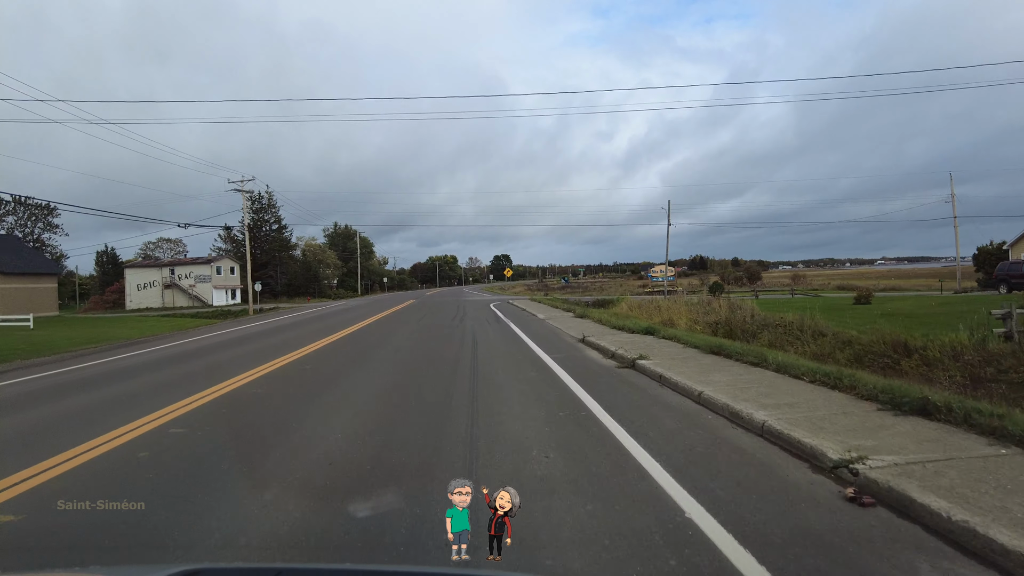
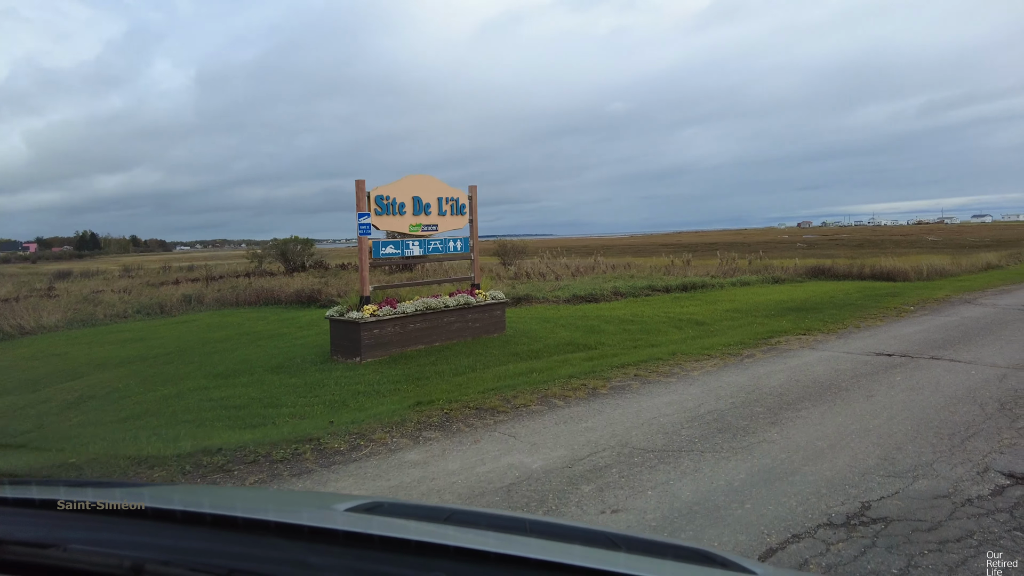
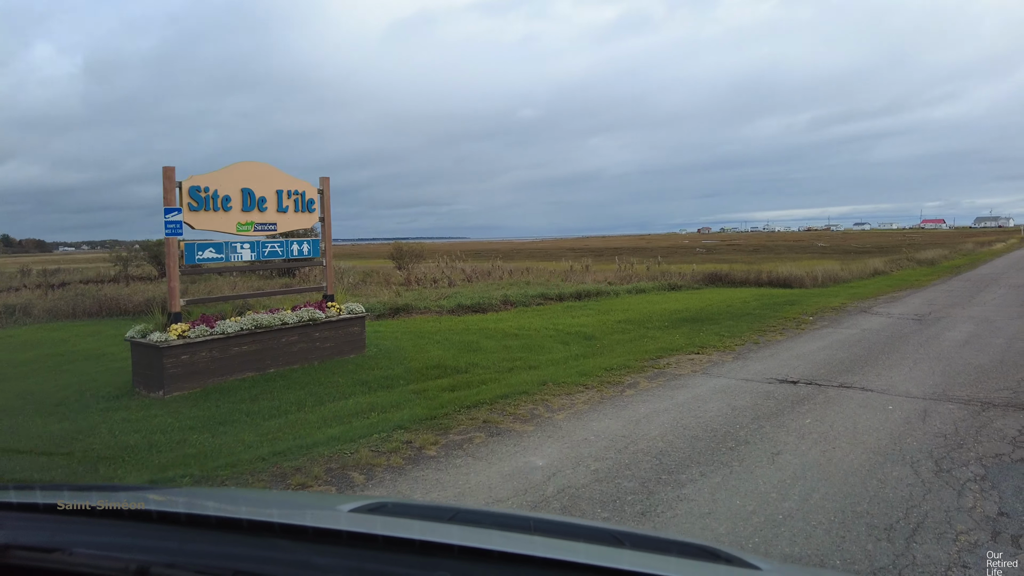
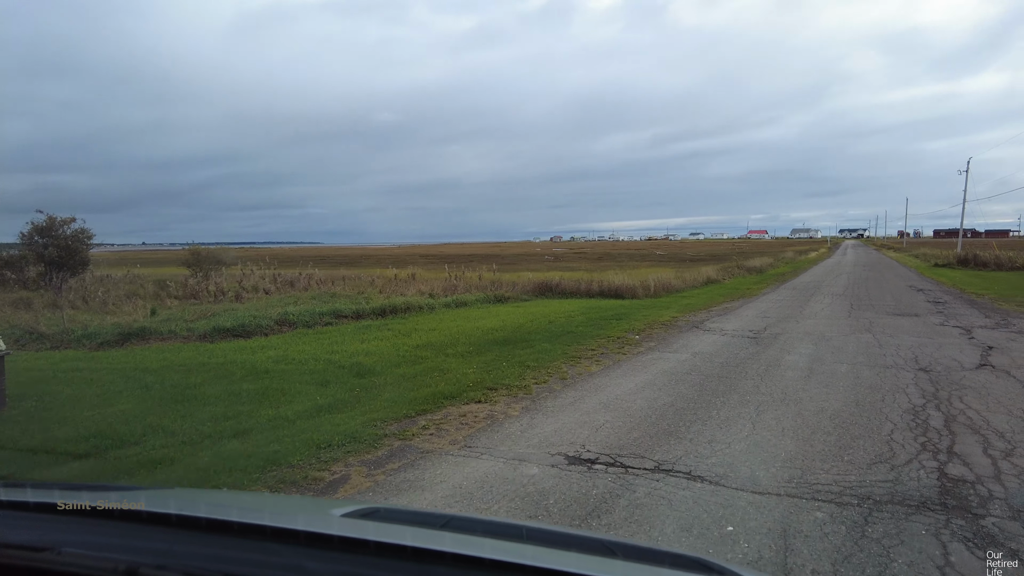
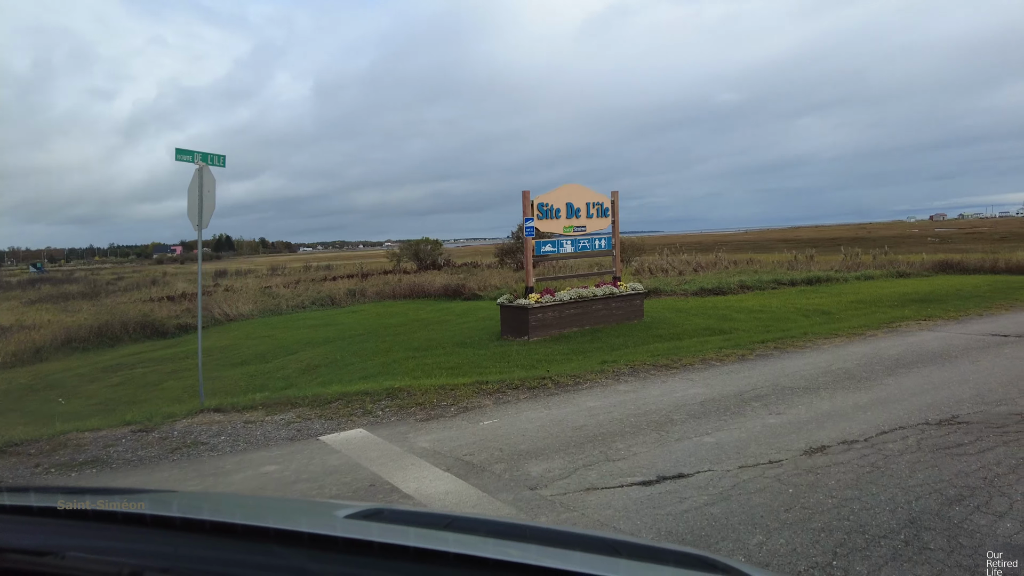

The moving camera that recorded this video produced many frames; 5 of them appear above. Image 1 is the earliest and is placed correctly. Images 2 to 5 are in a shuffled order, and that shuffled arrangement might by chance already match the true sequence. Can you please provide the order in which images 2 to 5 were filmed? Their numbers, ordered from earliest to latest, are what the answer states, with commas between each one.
5, 2, 3, 4
